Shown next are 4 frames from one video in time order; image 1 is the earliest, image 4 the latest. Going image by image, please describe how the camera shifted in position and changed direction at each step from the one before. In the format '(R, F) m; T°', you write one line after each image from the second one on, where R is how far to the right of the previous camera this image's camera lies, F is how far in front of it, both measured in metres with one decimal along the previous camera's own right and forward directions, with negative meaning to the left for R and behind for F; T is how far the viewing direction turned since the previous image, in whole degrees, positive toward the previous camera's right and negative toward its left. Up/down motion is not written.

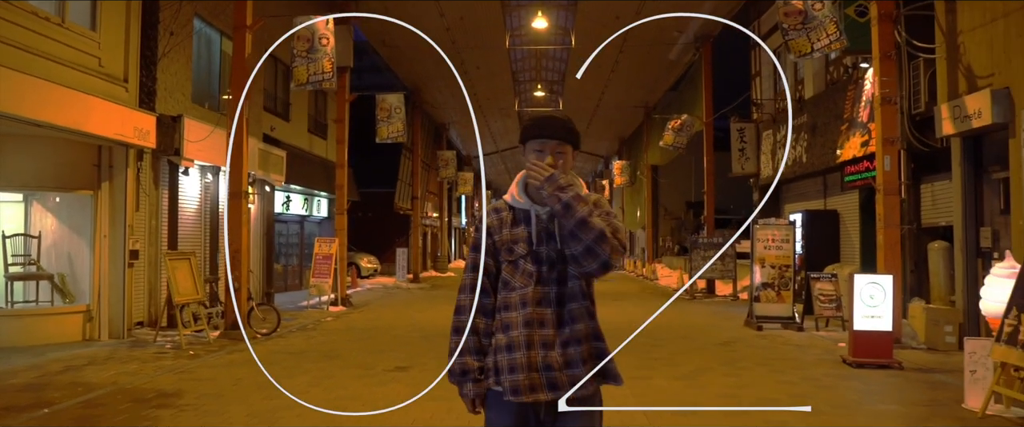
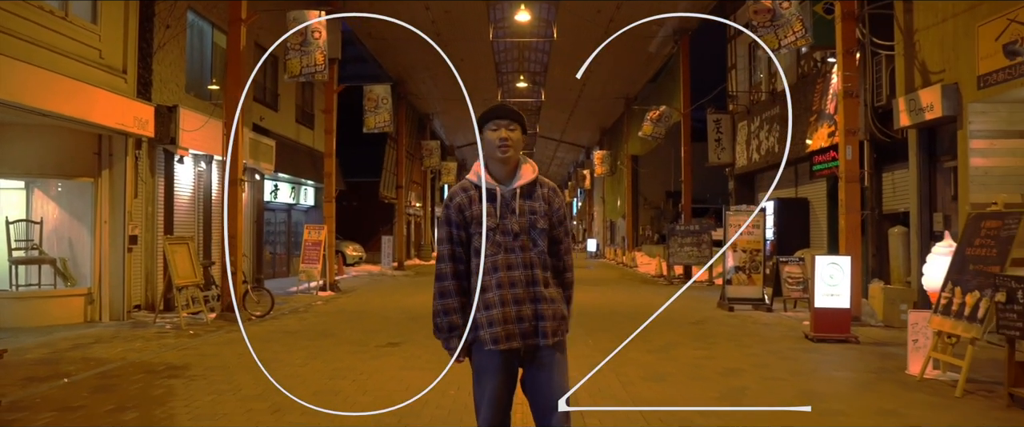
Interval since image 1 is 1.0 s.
(0.0, -0.6) m; +1°
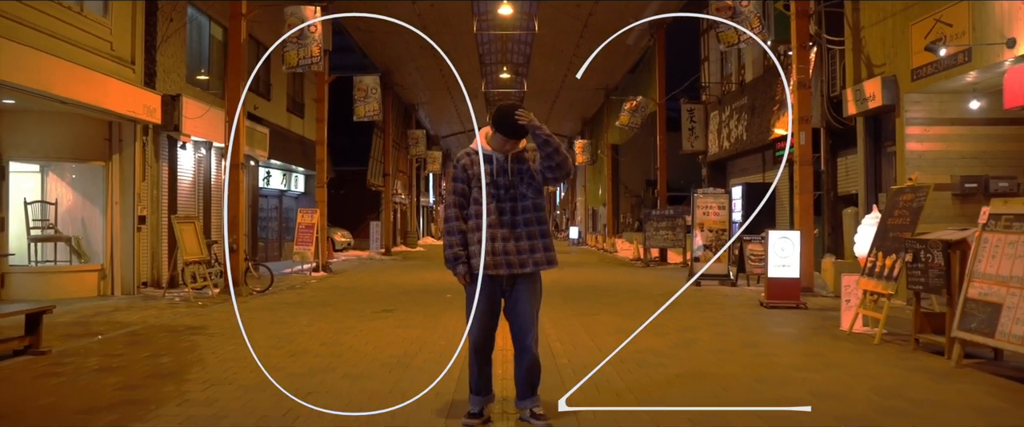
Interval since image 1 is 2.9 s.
(0.0, -1.0) m; +1°
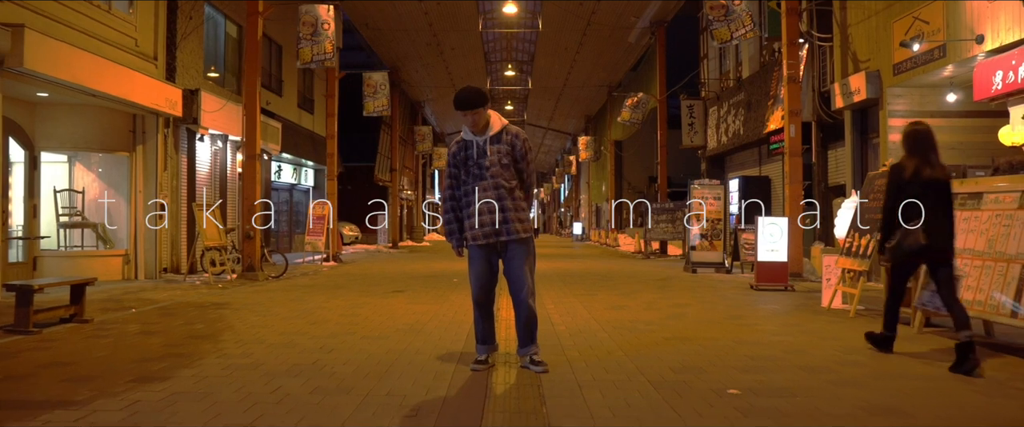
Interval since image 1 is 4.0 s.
(0.0, -0.6) m; 0°
